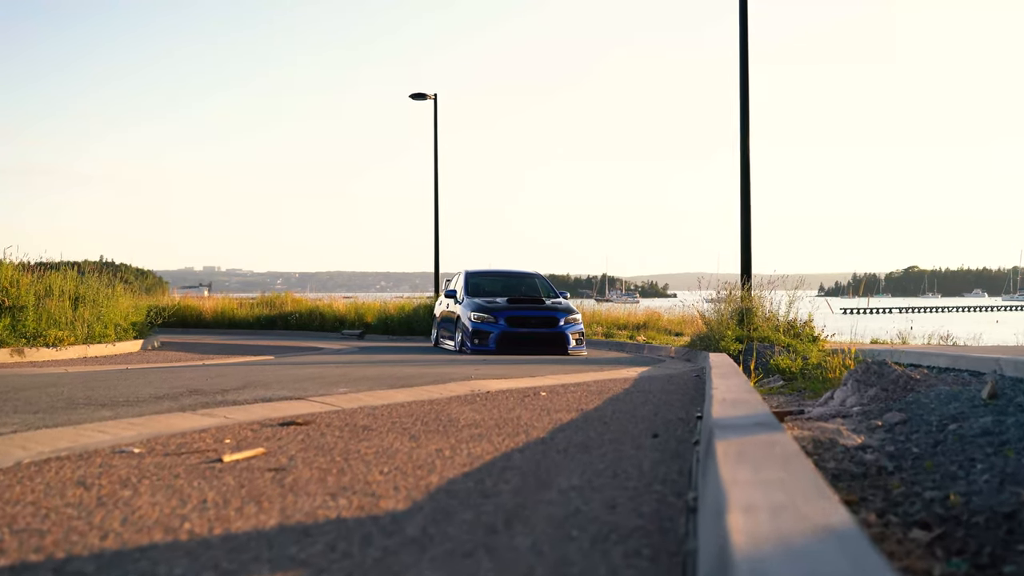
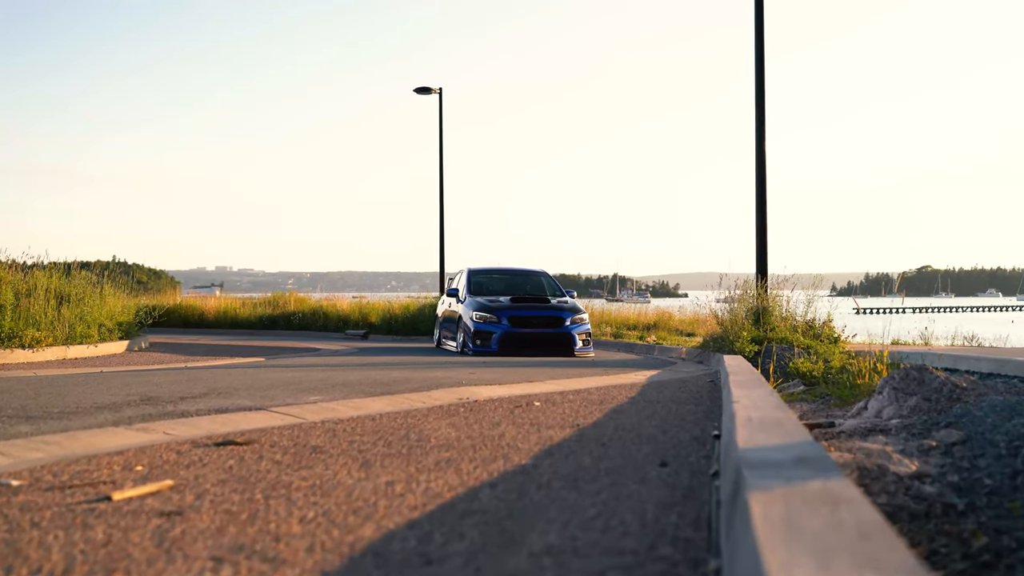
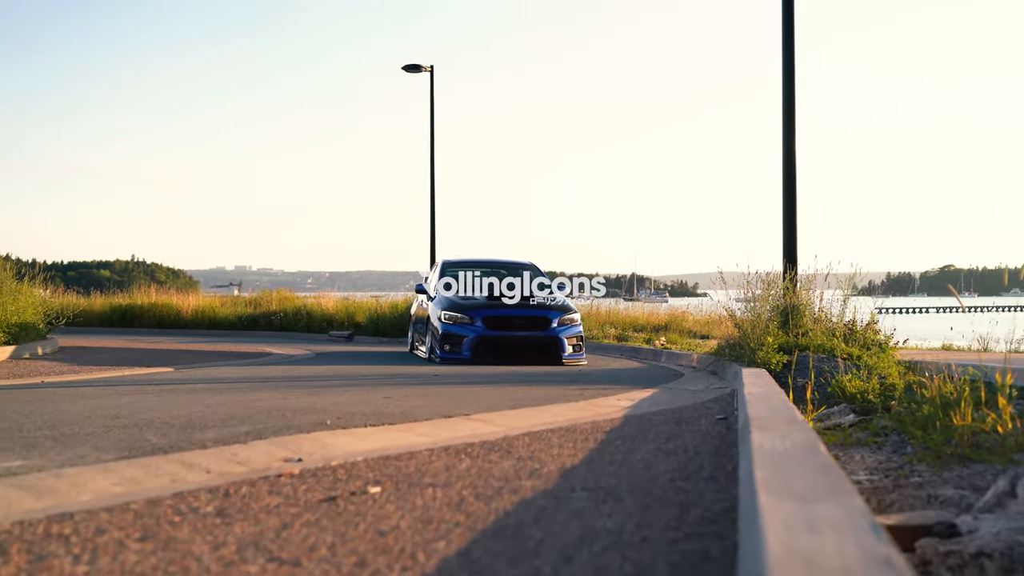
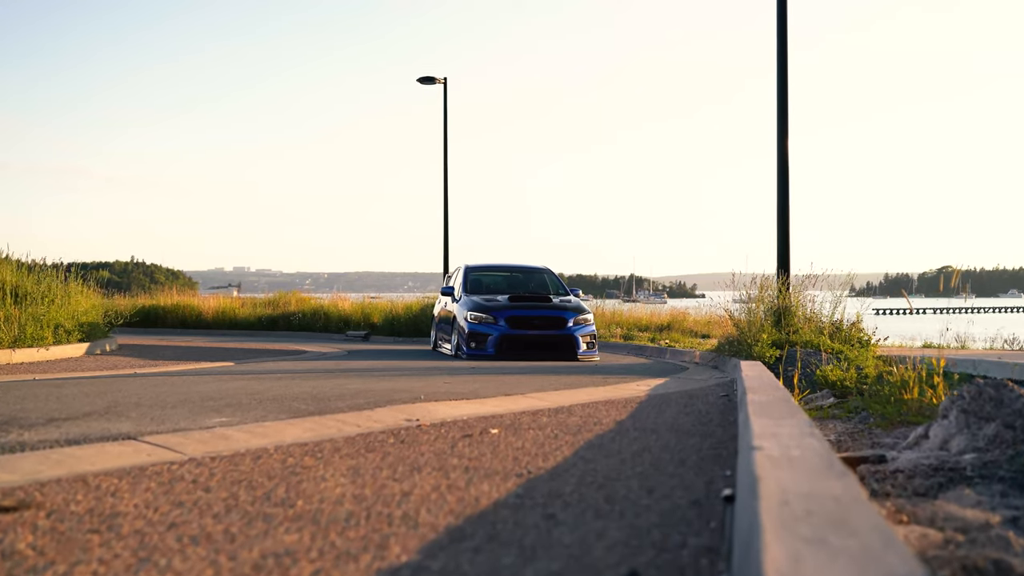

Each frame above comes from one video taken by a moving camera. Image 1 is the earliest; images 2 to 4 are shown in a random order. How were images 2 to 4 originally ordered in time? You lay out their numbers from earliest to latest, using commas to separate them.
2, 4, 3
